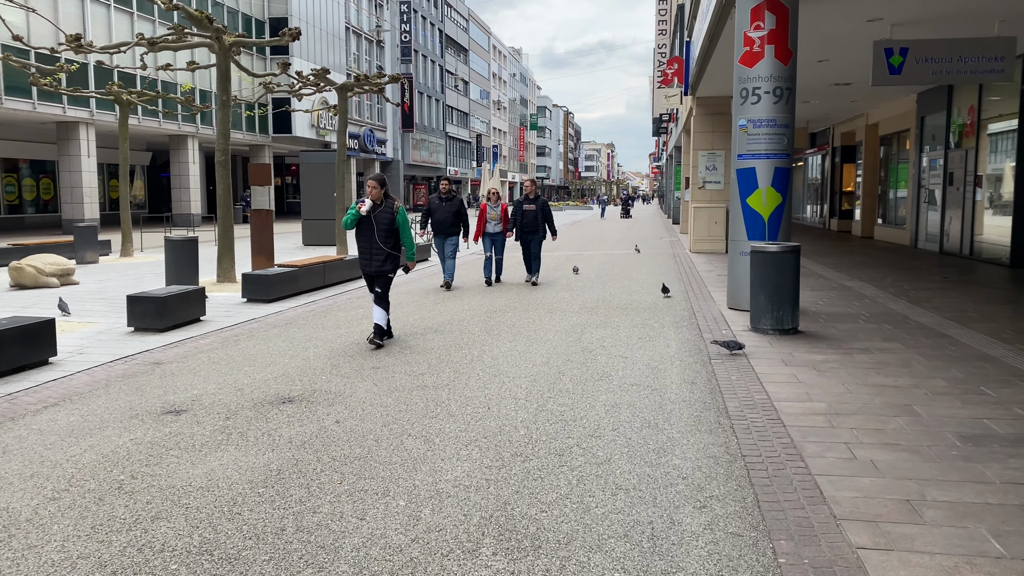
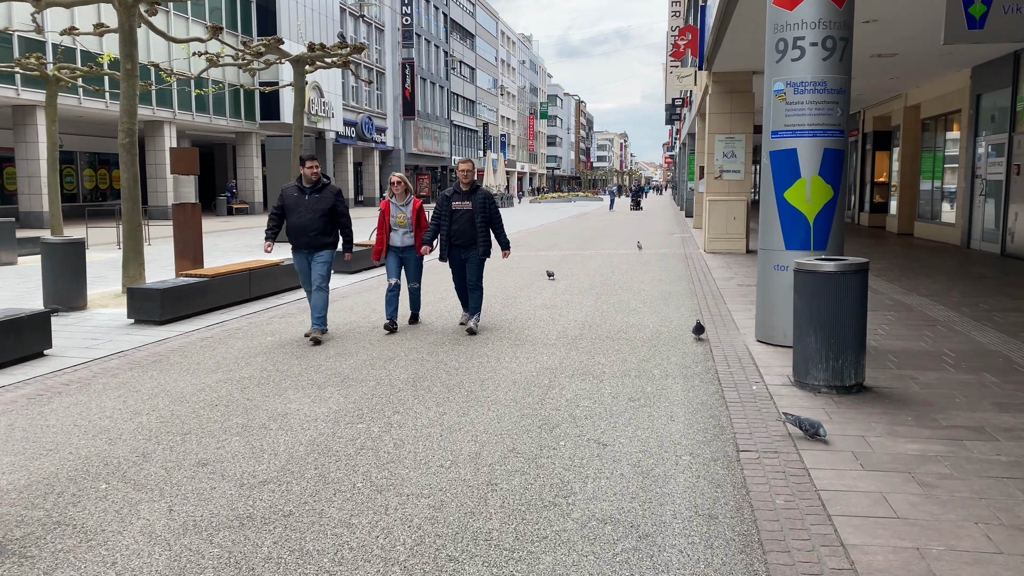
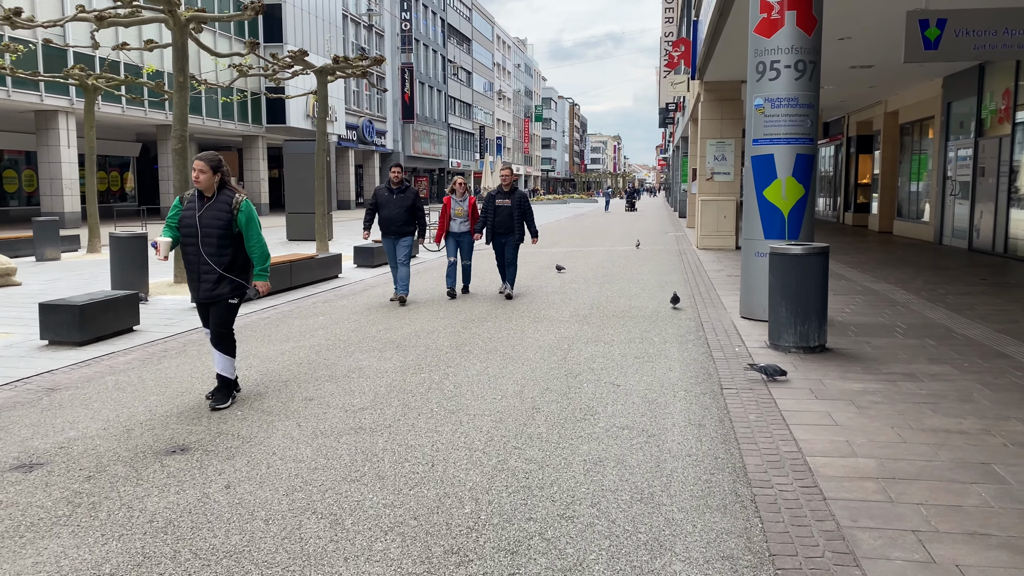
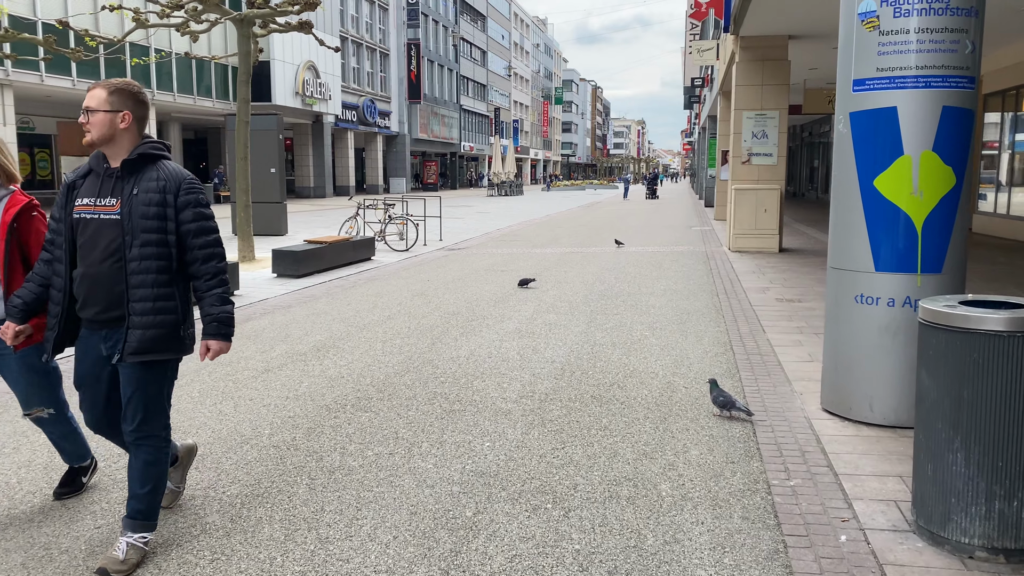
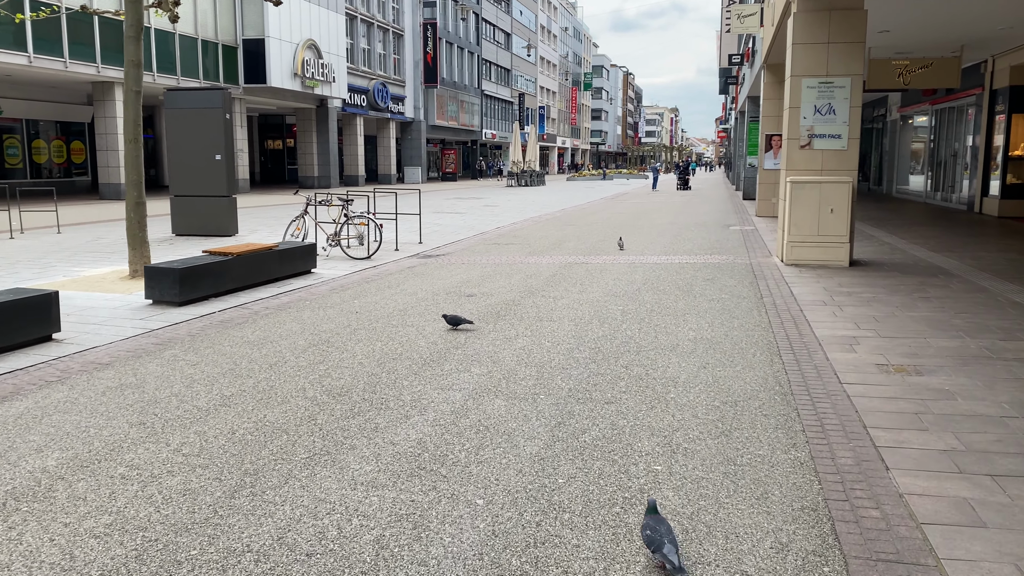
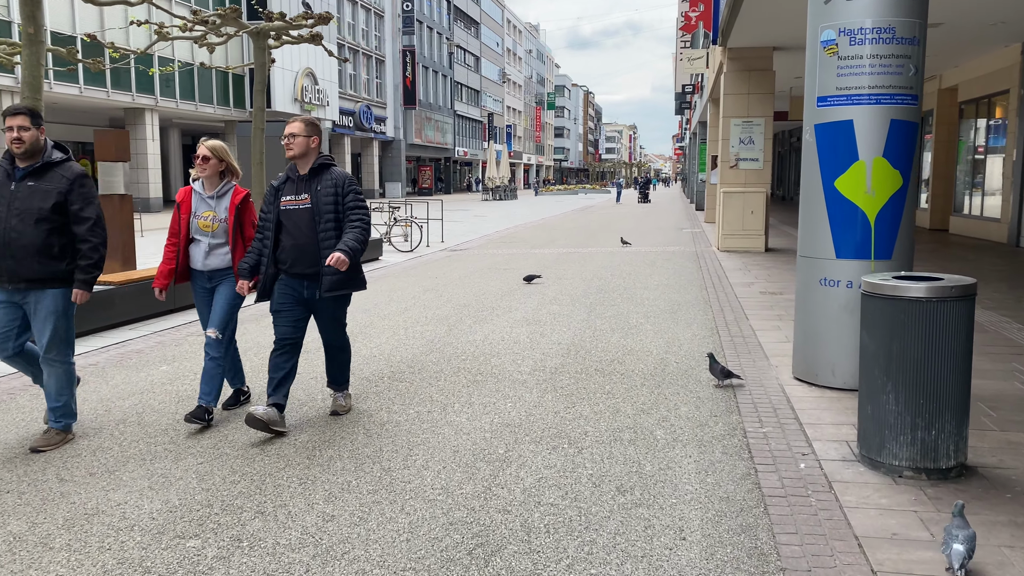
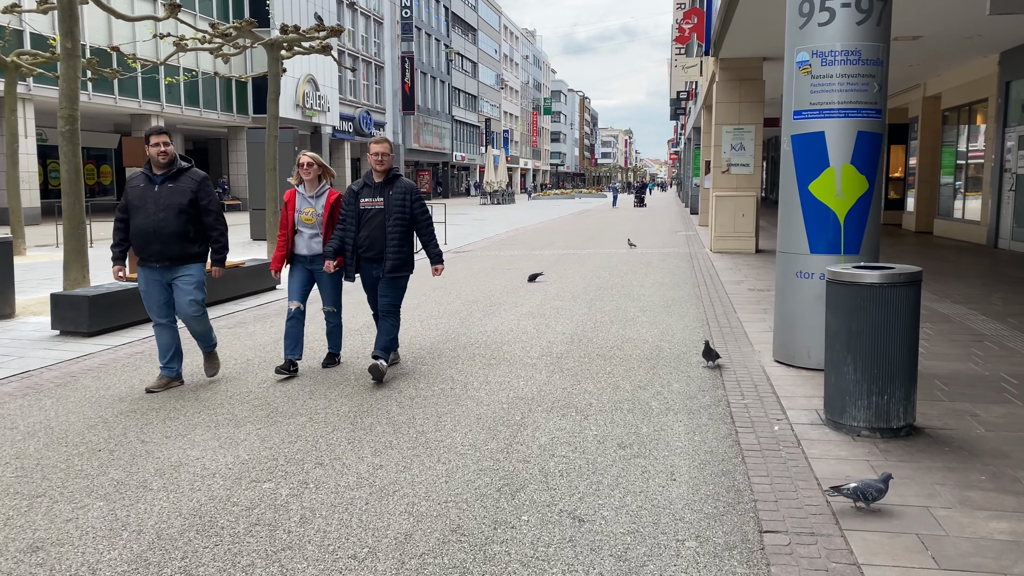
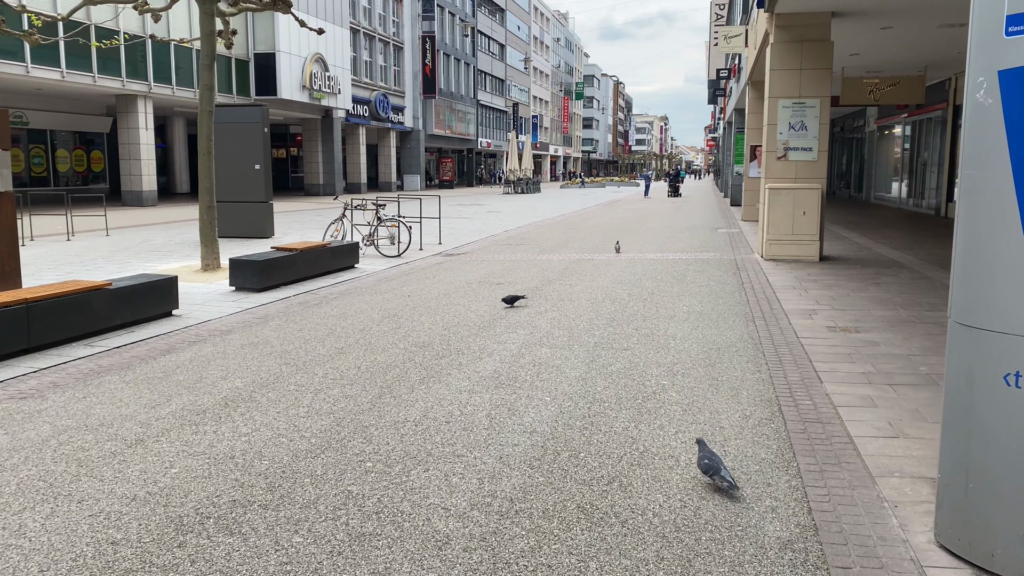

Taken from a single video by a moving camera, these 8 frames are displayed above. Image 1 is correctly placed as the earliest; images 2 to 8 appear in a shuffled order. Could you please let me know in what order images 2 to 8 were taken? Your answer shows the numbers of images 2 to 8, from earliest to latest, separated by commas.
3, 2, 7, 6, 4, 8, 5
